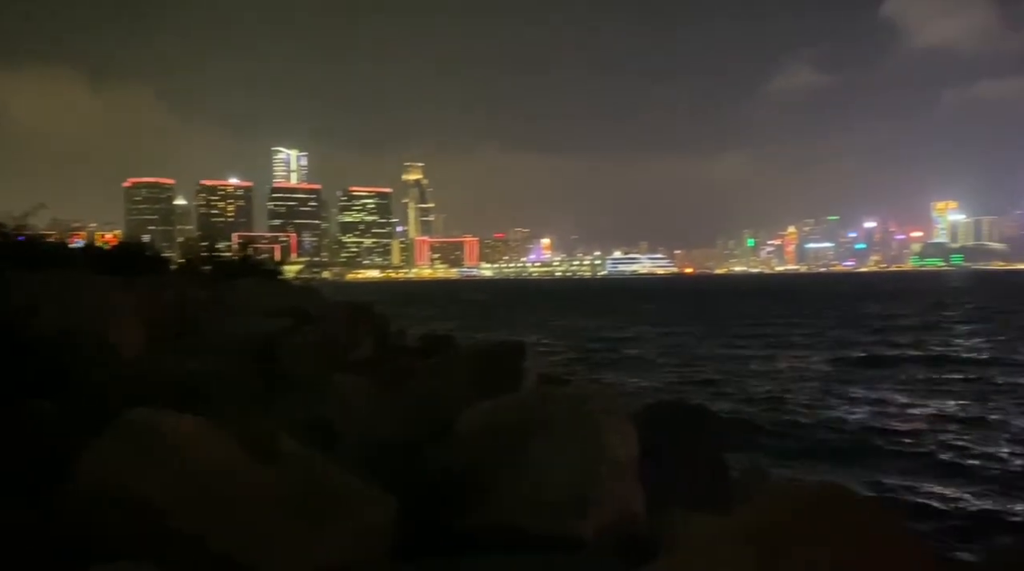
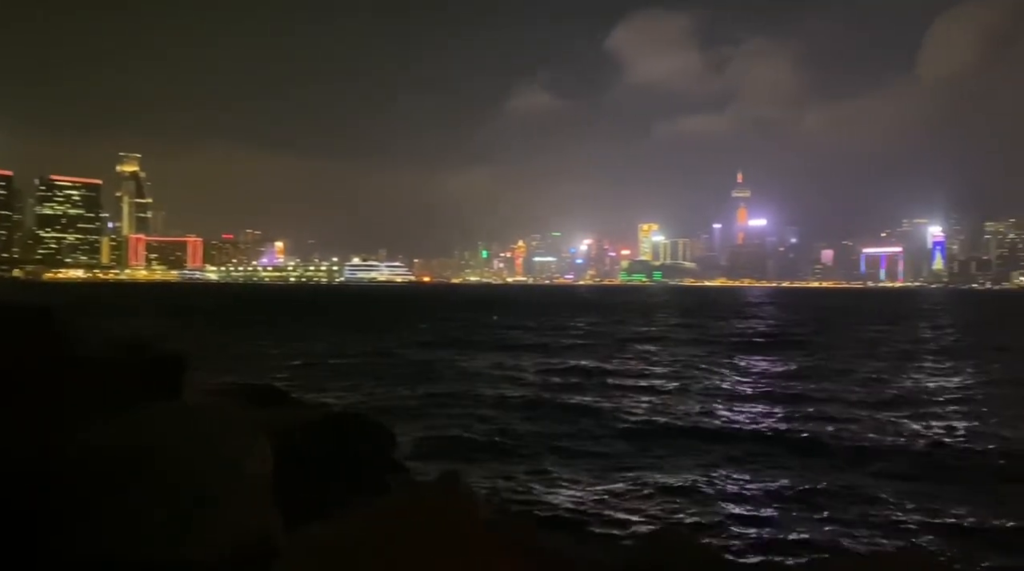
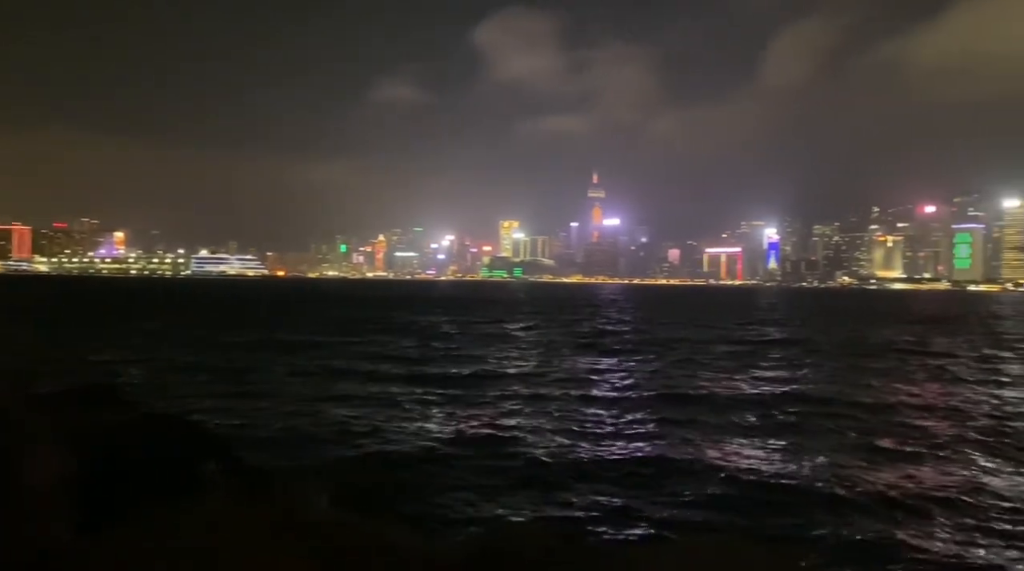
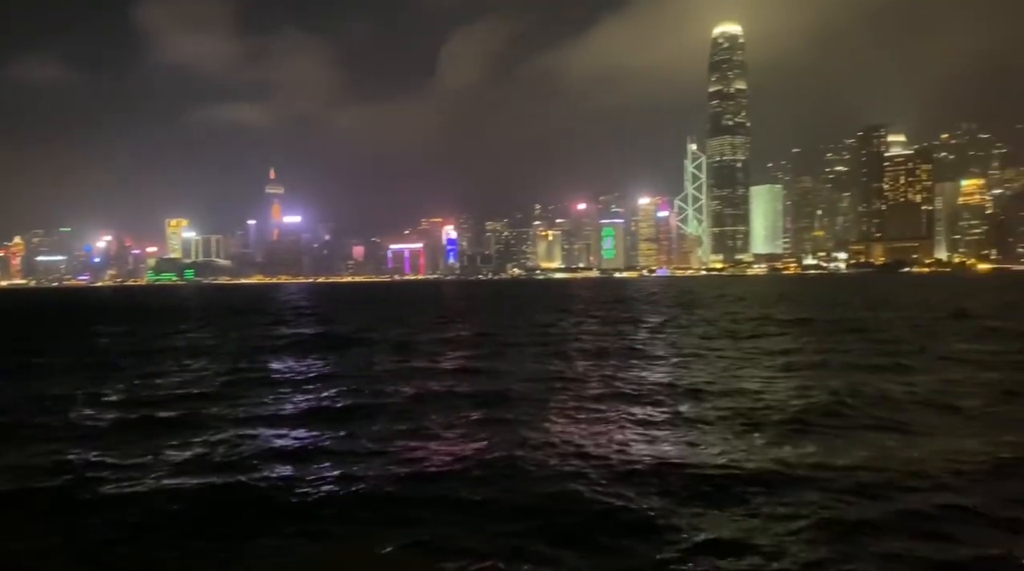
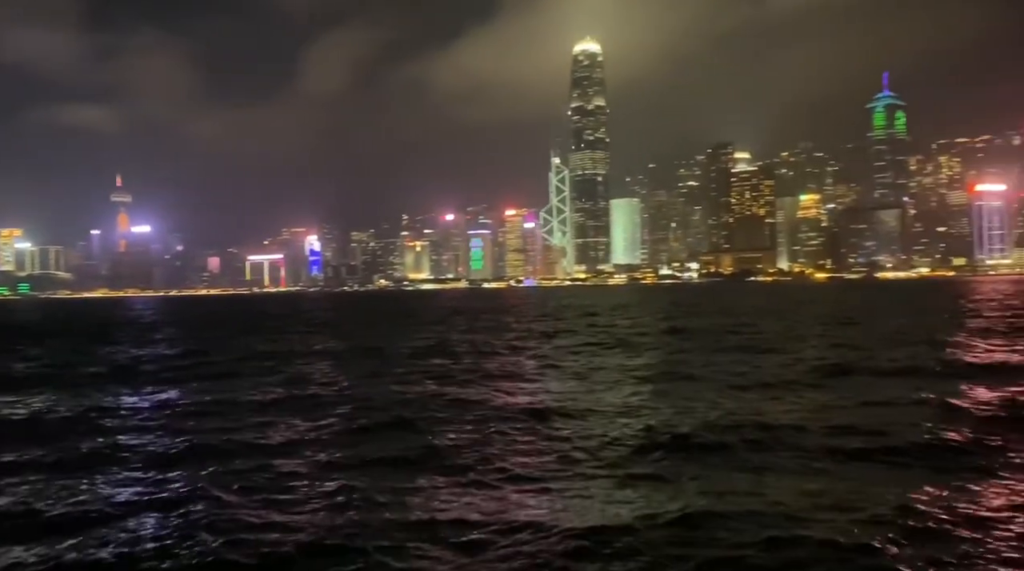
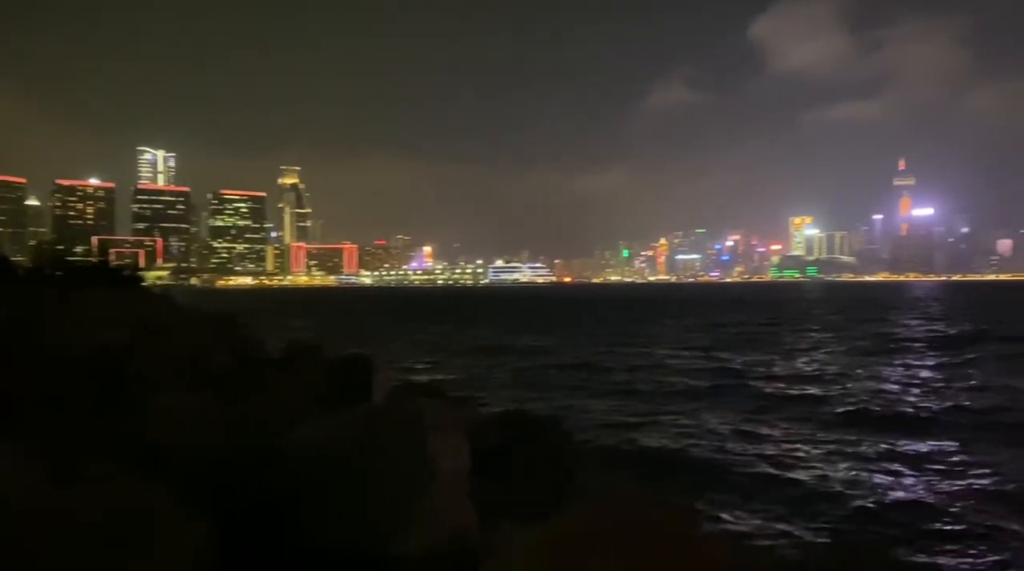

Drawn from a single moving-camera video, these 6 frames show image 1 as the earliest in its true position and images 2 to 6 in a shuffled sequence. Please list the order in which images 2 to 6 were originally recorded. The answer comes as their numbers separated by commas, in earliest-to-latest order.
6, 2, 3, 4, 5
